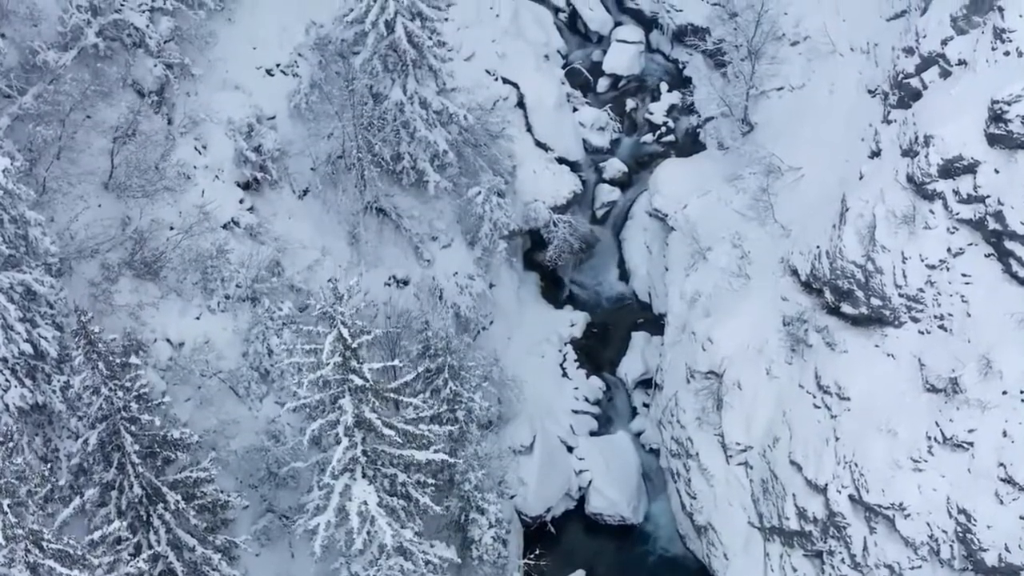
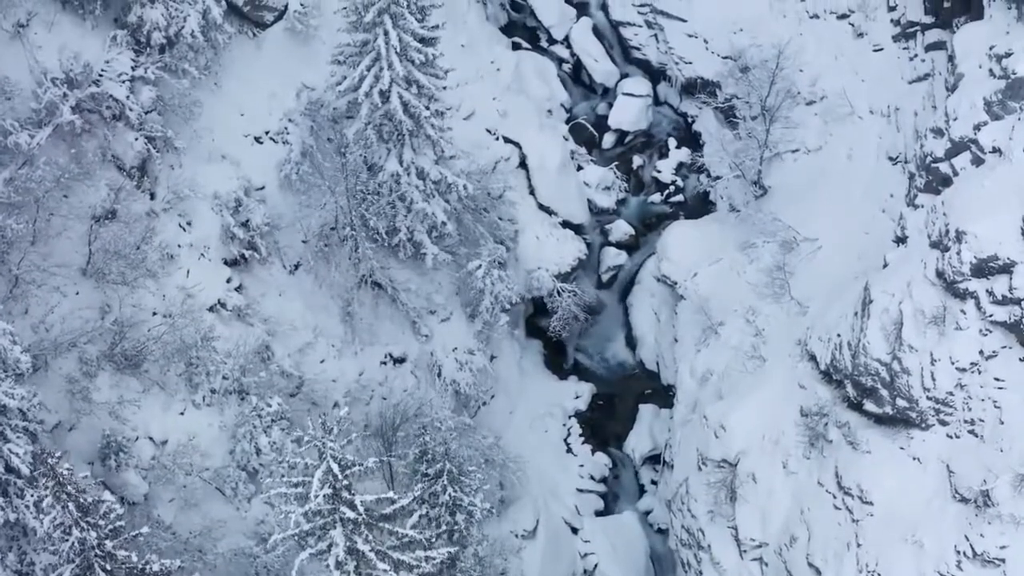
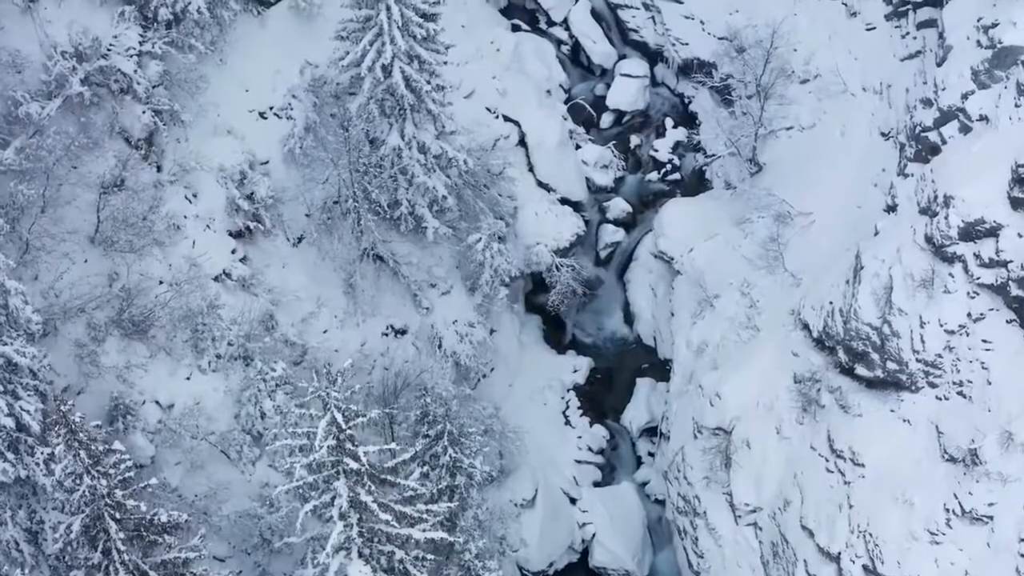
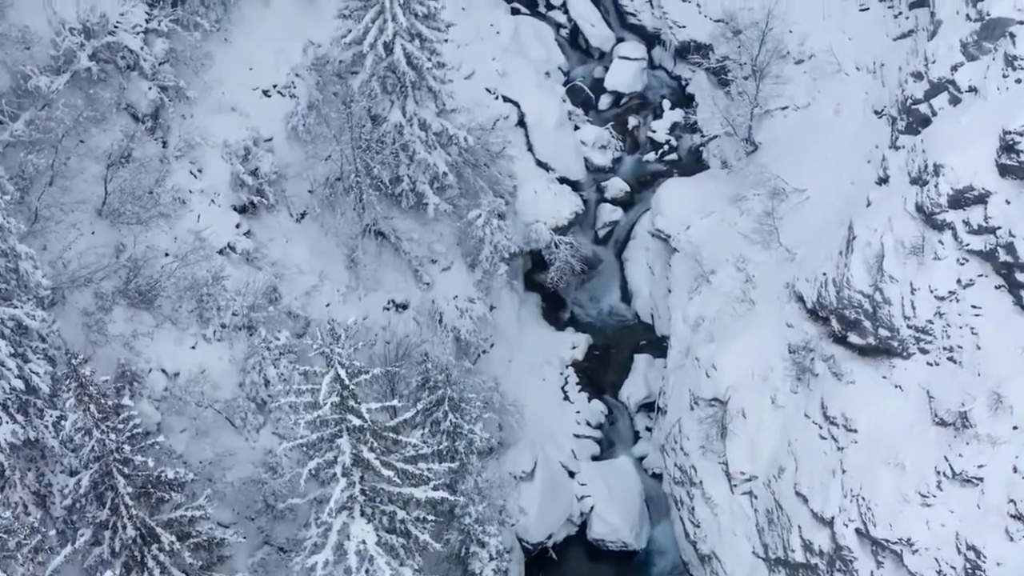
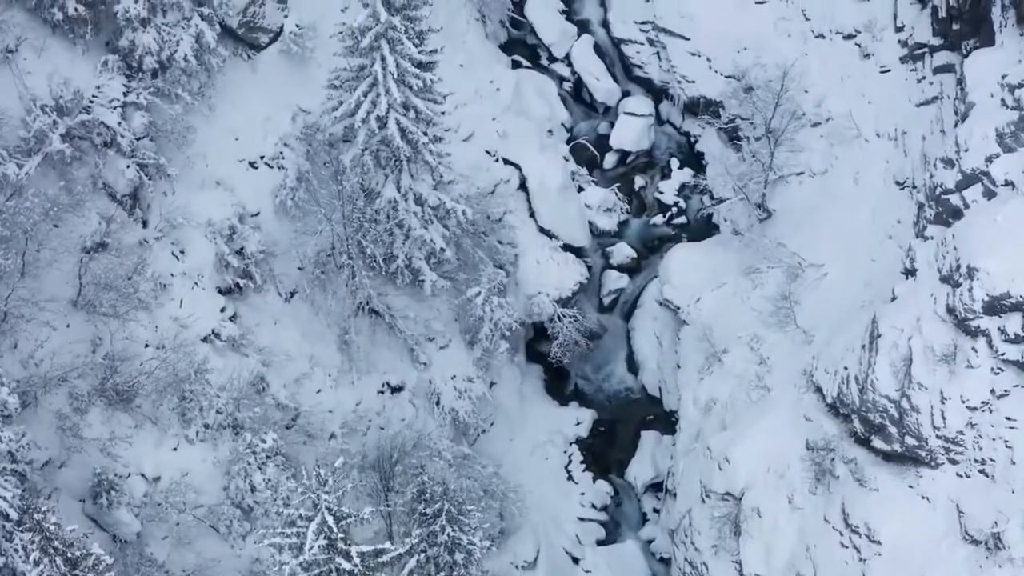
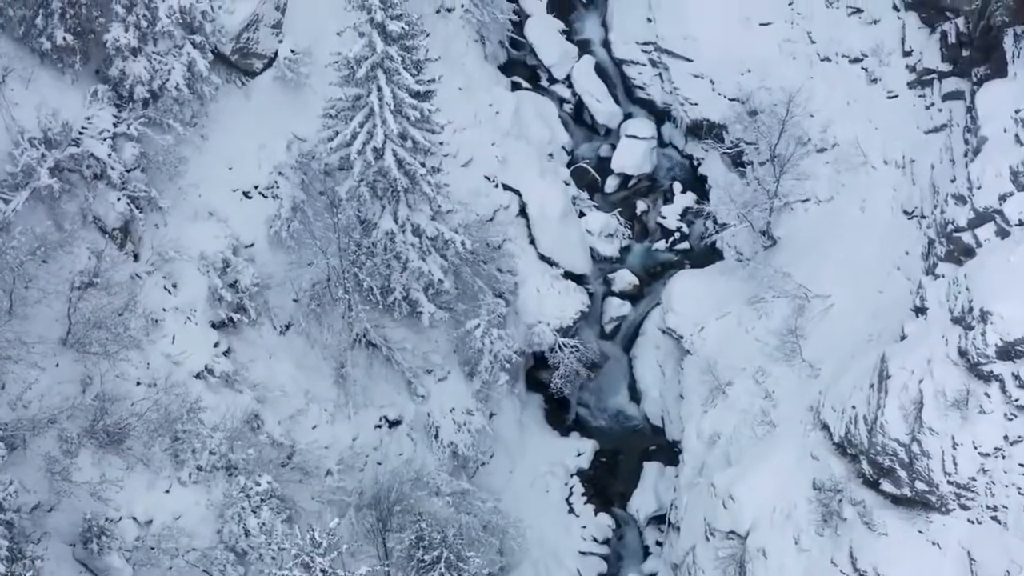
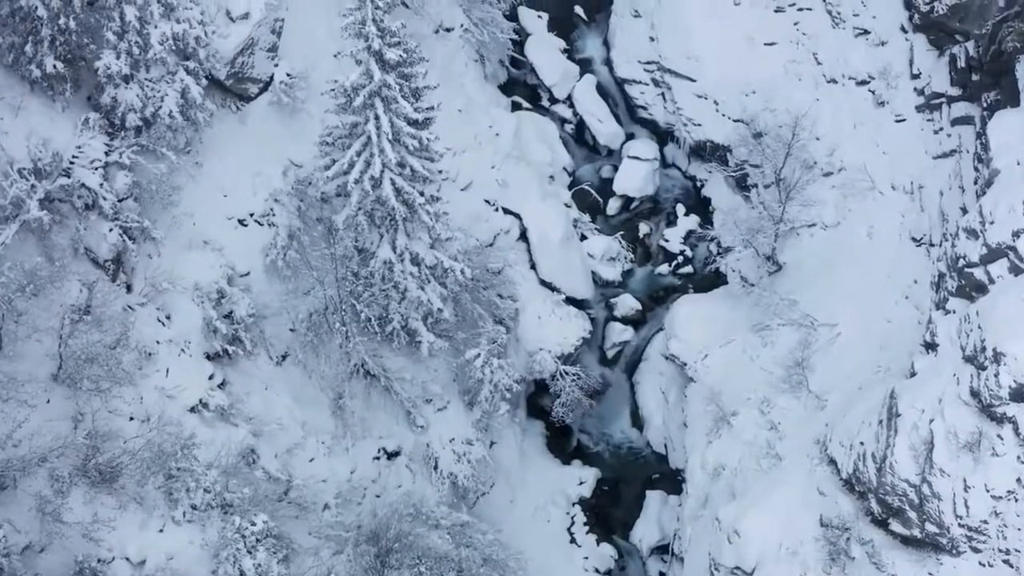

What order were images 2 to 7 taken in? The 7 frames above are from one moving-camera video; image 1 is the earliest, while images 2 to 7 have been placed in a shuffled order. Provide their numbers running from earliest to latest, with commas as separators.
4, 3, 2, 5, 6, 7
